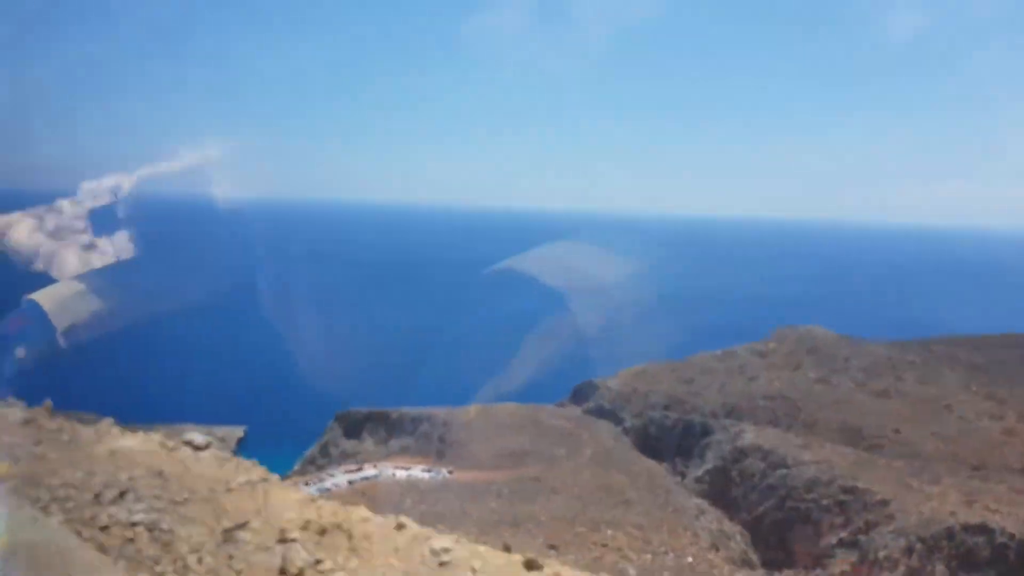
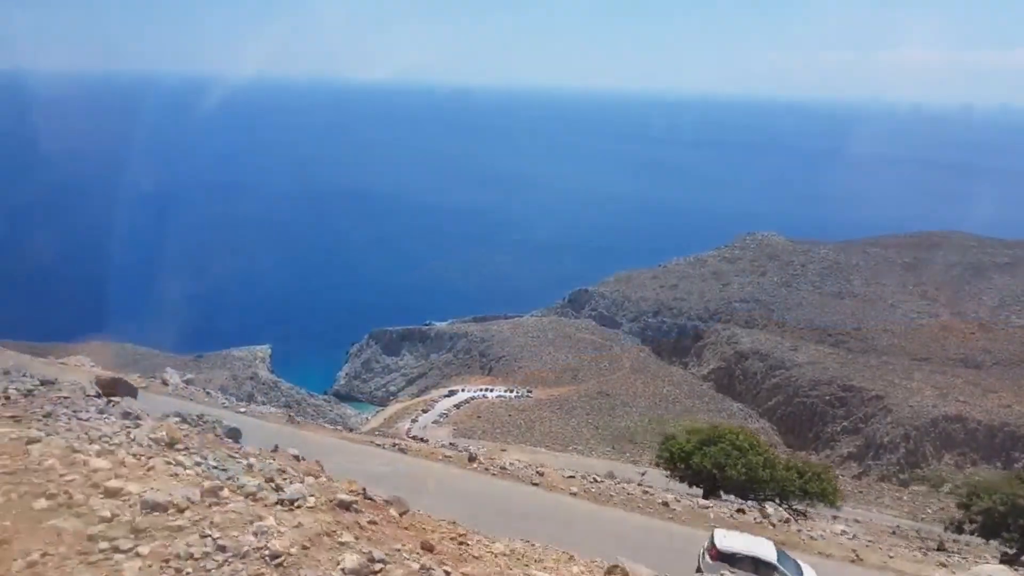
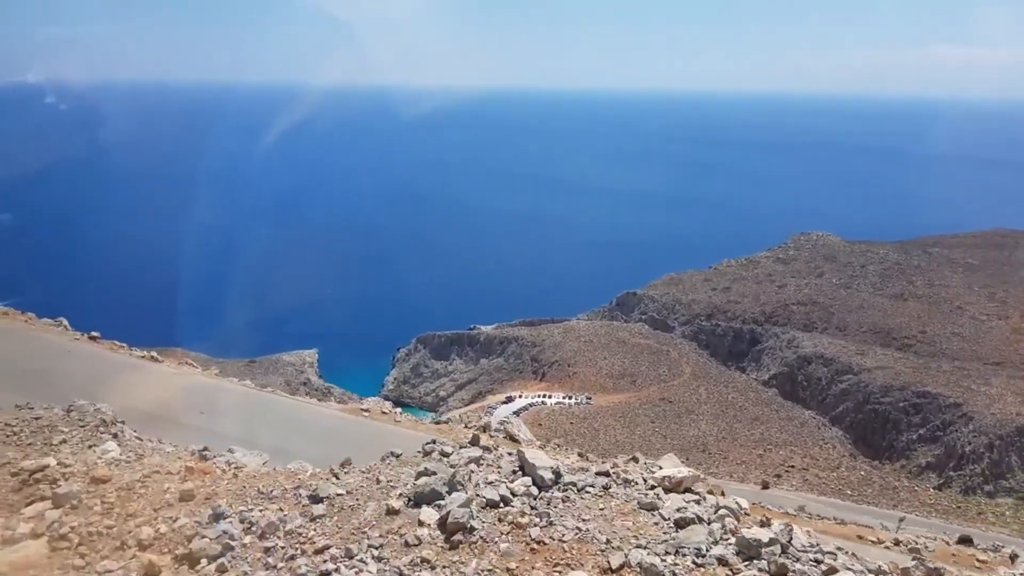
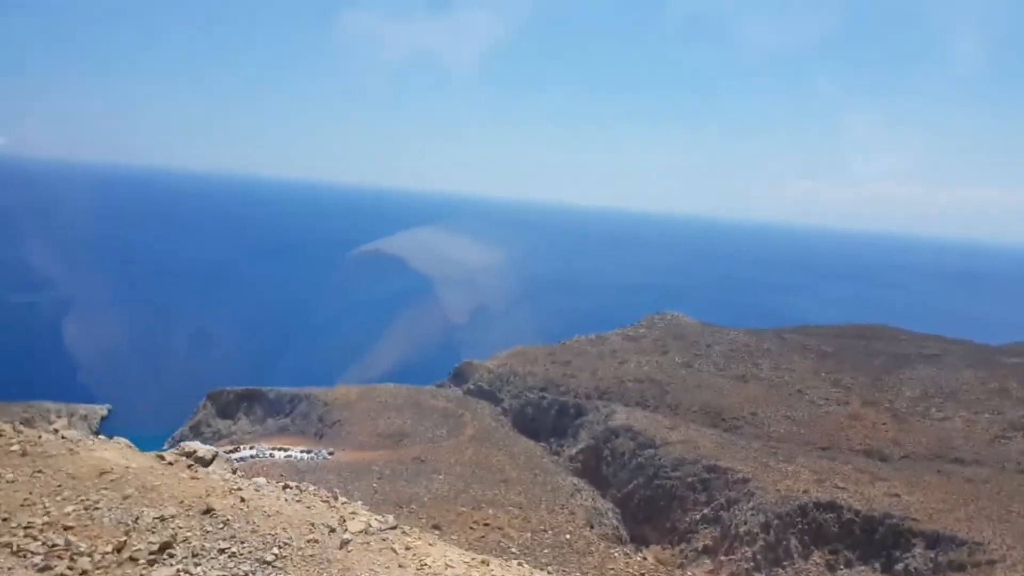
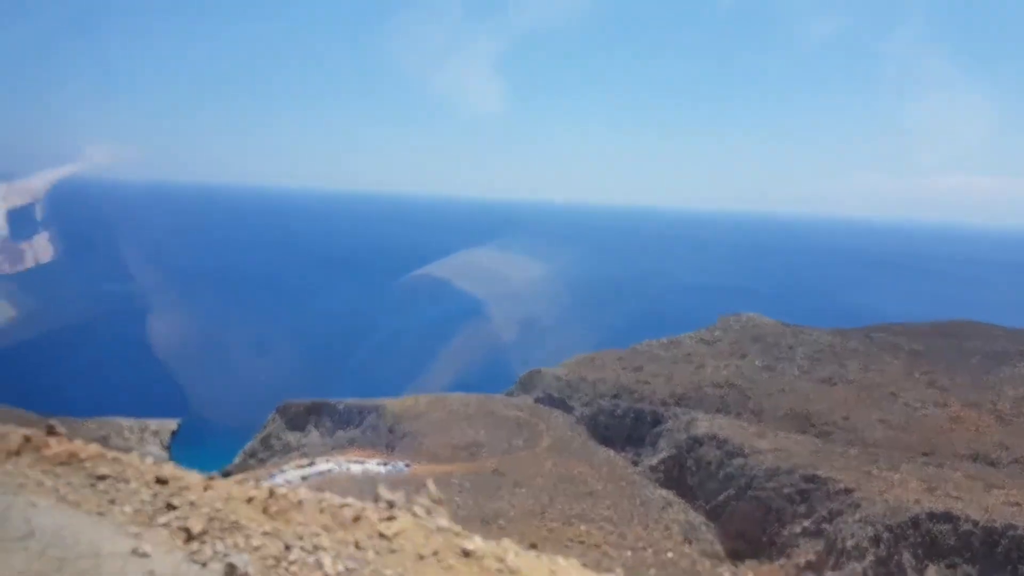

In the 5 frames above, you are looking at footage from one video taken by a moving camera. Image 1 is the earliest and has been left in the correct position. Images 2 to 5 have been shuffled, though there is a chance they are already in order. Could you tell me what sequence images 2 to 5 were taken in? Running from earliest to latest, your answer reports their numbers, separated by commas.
4, 5, 2, 3
